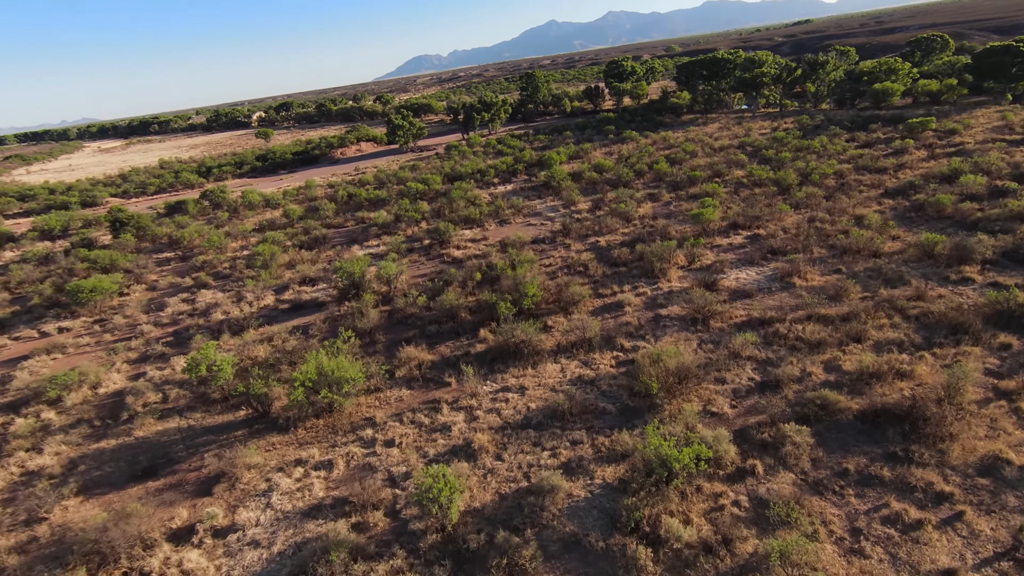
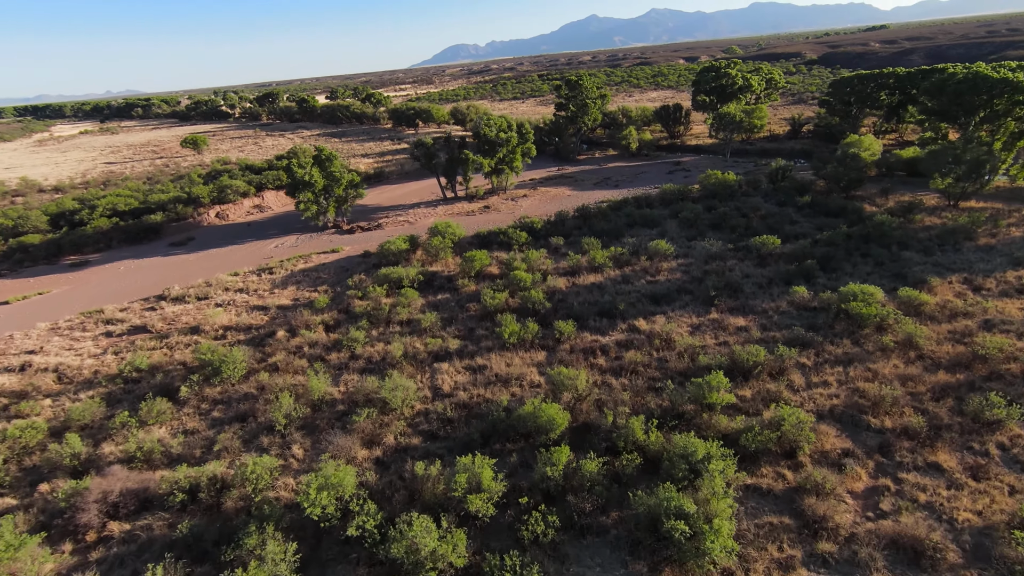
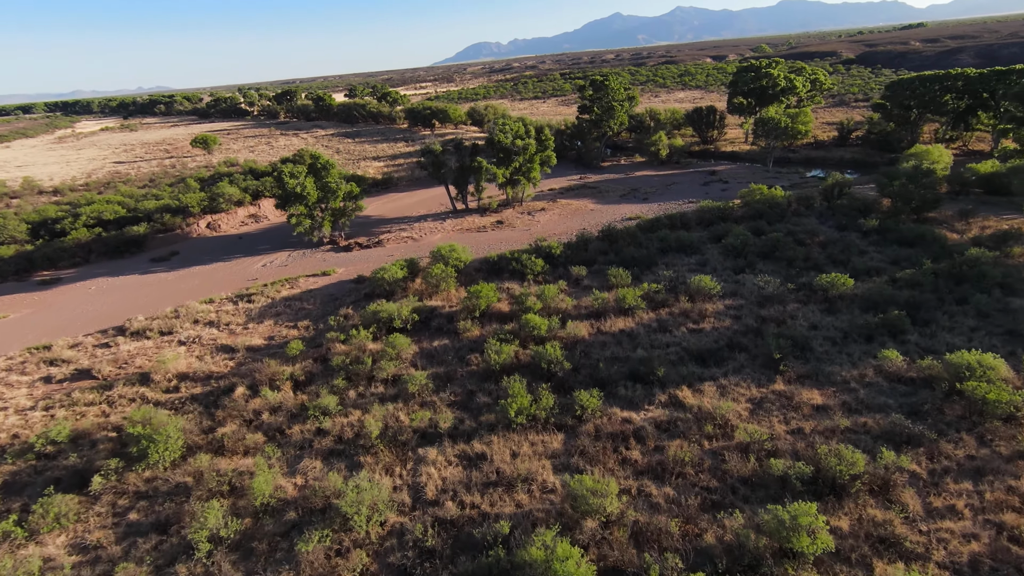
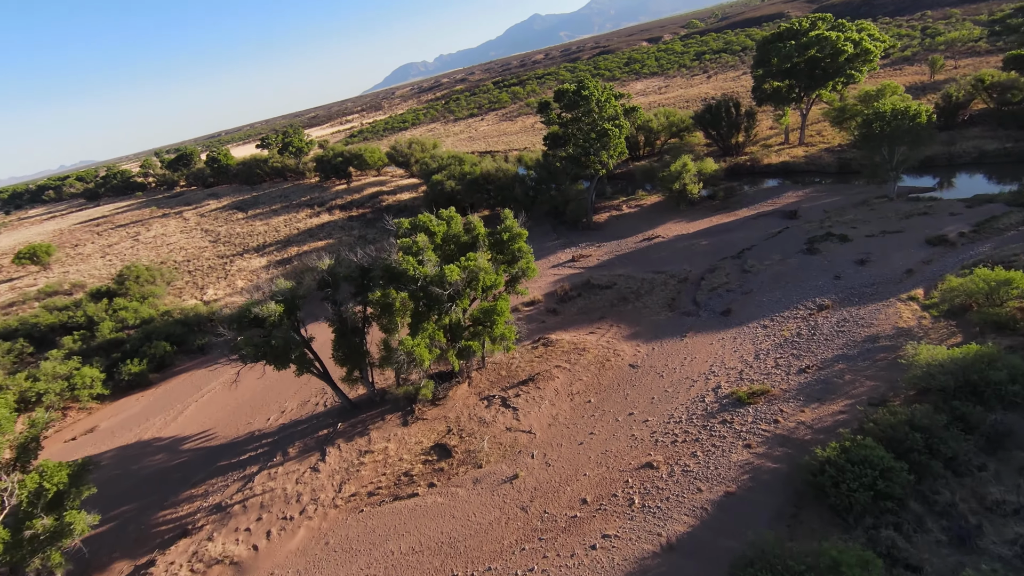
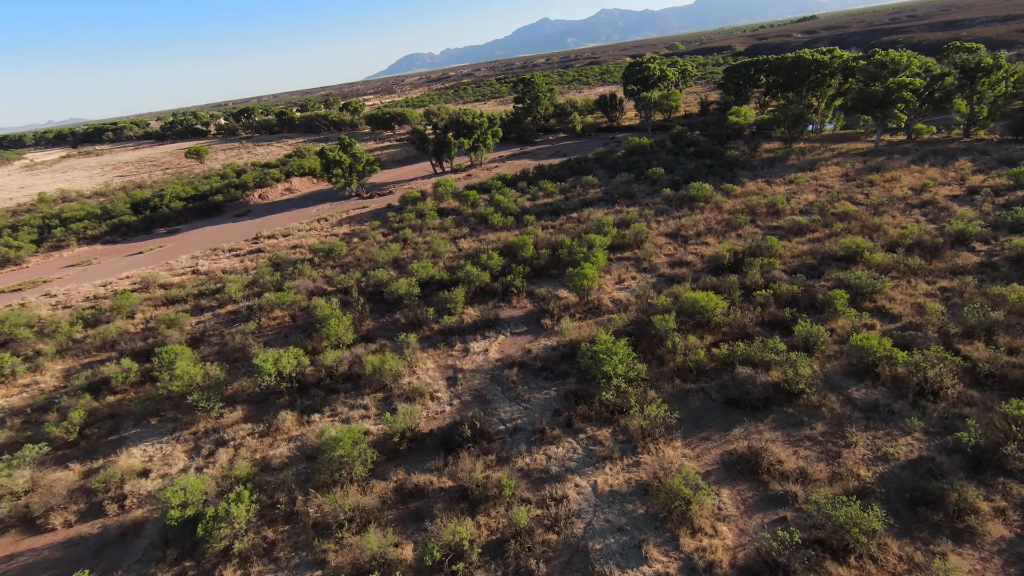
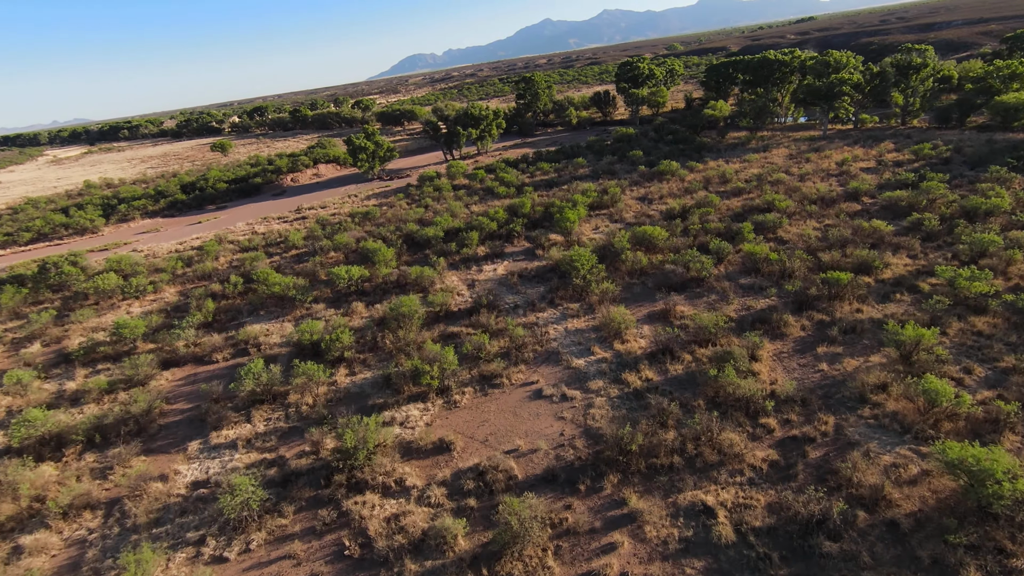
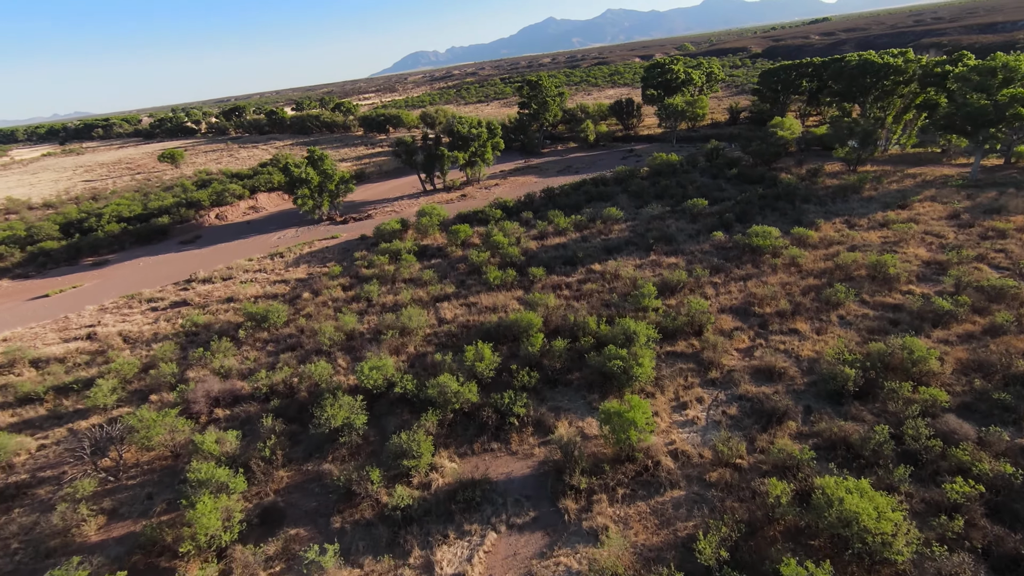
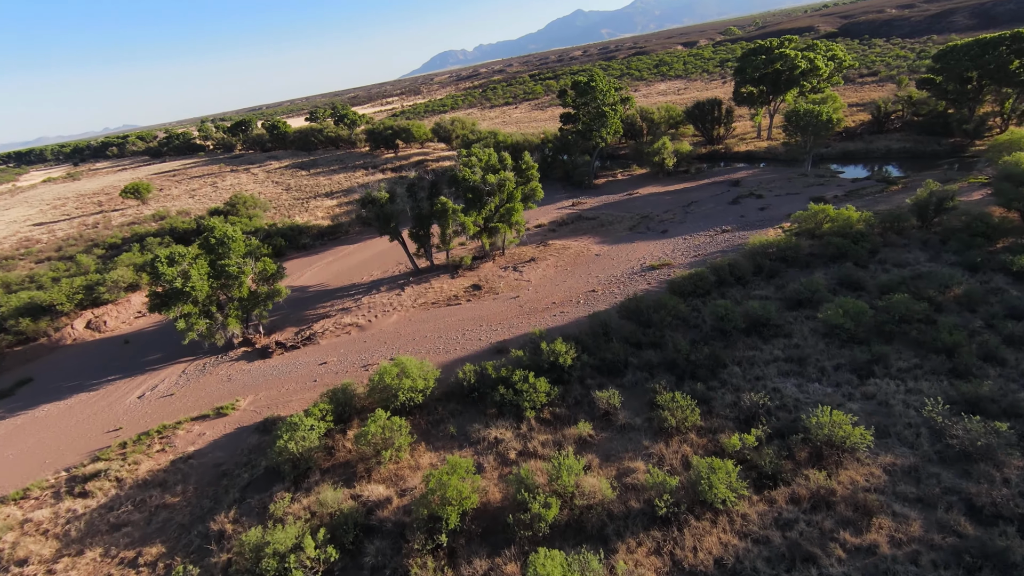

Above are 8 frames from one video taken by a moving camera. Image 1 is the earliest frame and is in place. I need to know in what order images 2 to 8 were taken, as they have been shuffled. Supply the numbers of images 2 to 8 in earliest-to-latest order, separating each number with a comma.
6, 5, 7, 2, 3, 8, 4
